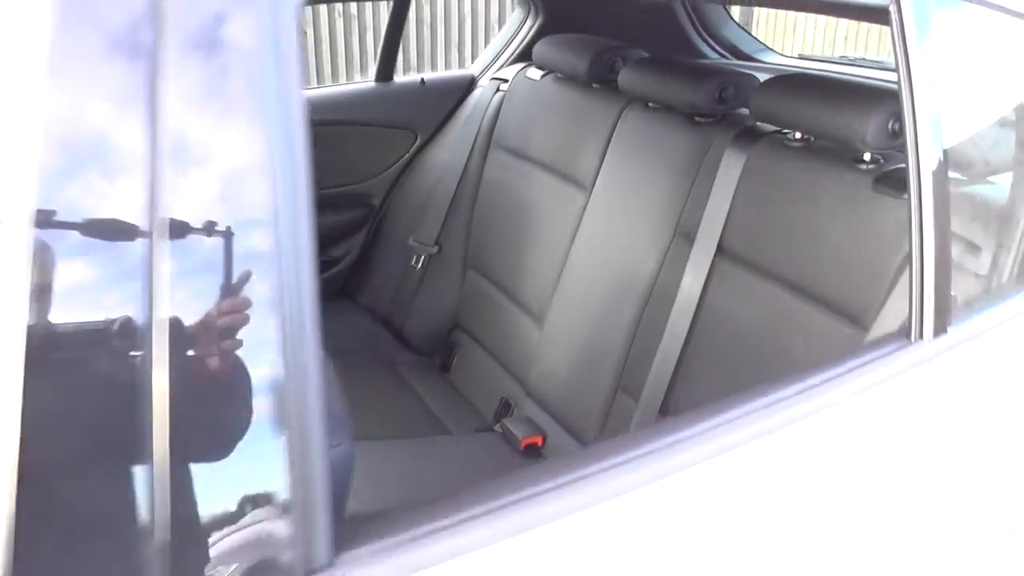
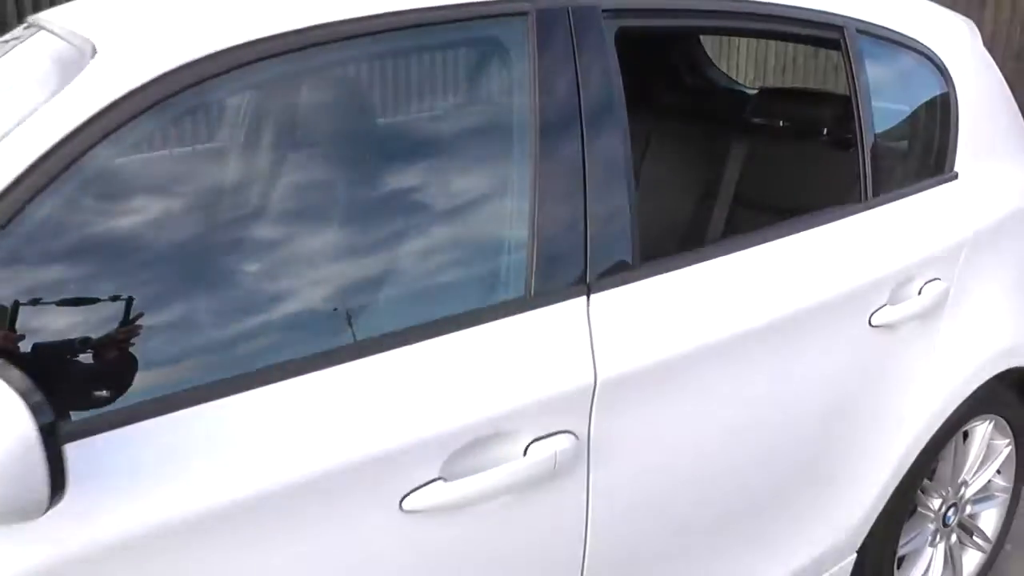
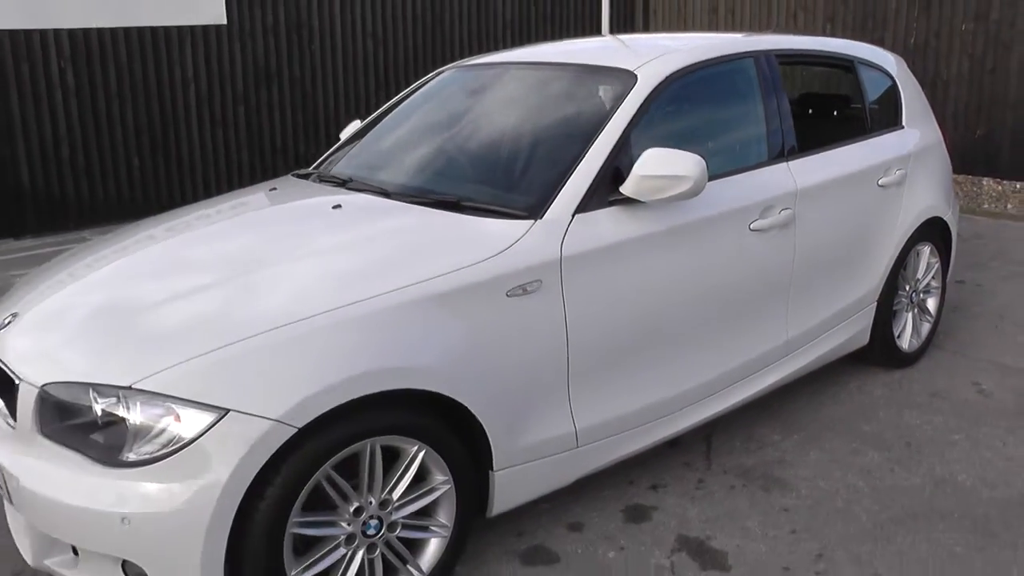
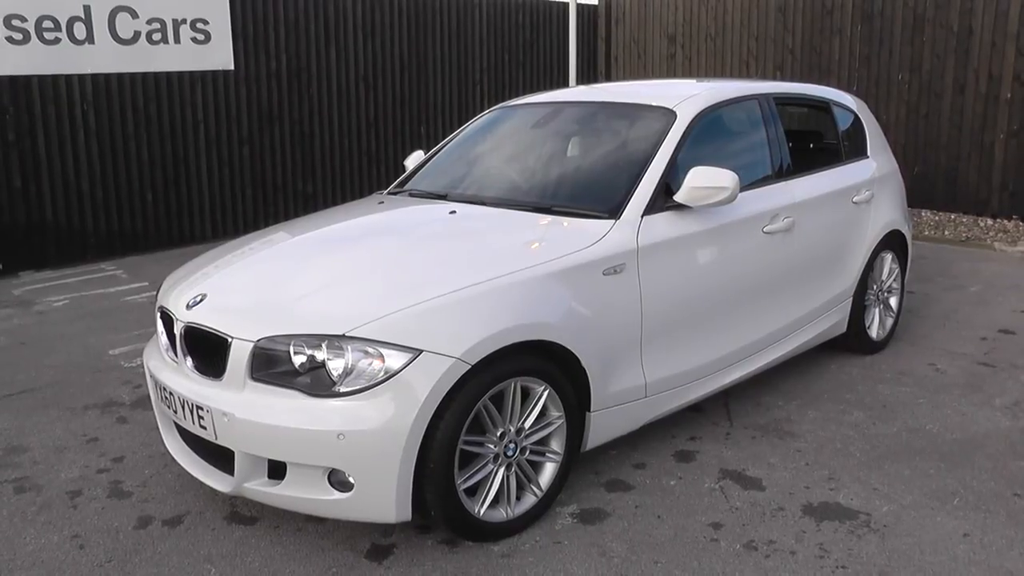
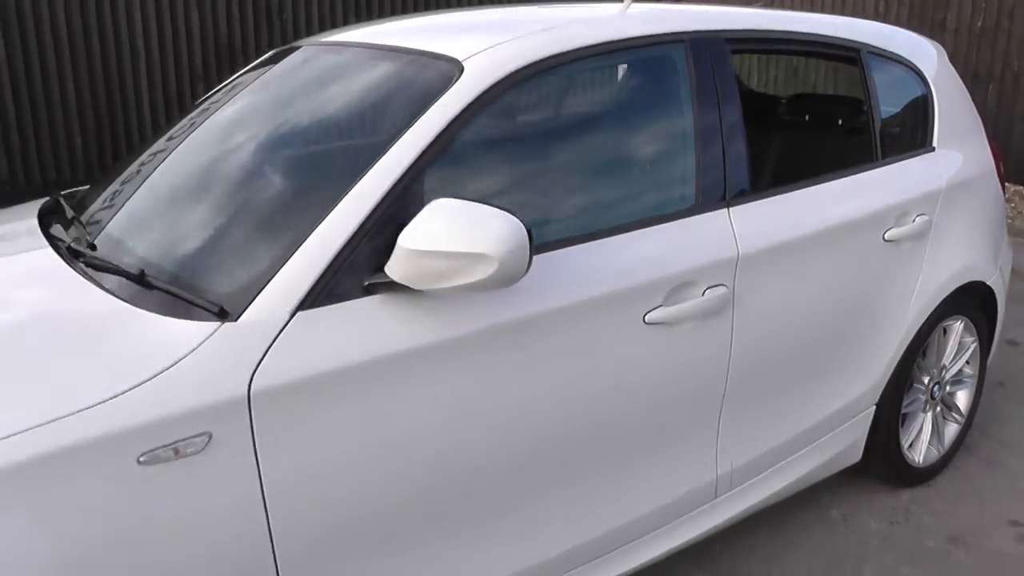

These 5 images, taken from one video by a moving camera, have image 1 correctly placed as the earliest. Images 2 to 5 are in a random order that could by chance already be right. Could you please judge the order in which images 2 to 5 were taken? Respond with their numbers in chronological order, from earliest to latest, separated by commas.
2, 5, 3, 4
